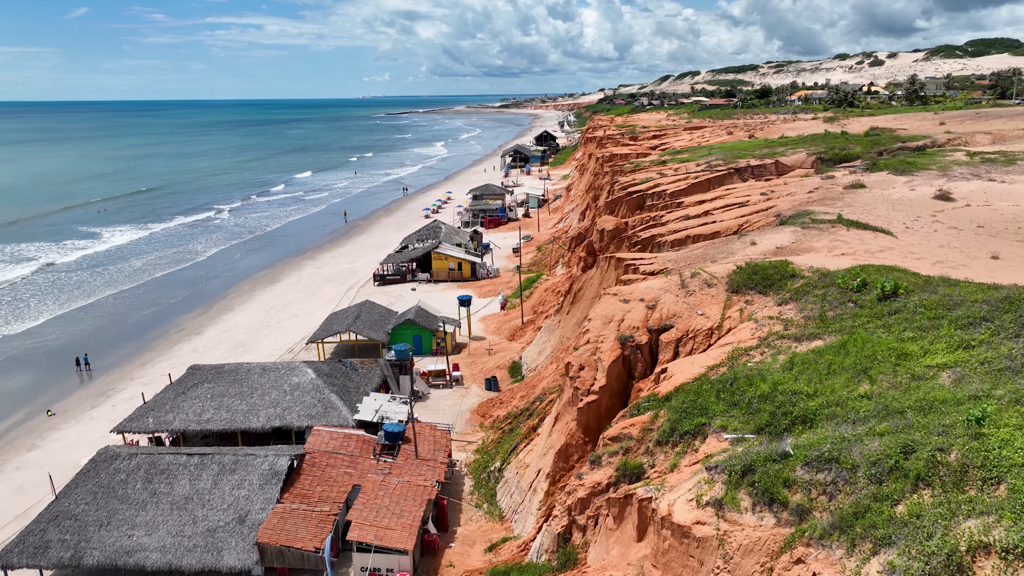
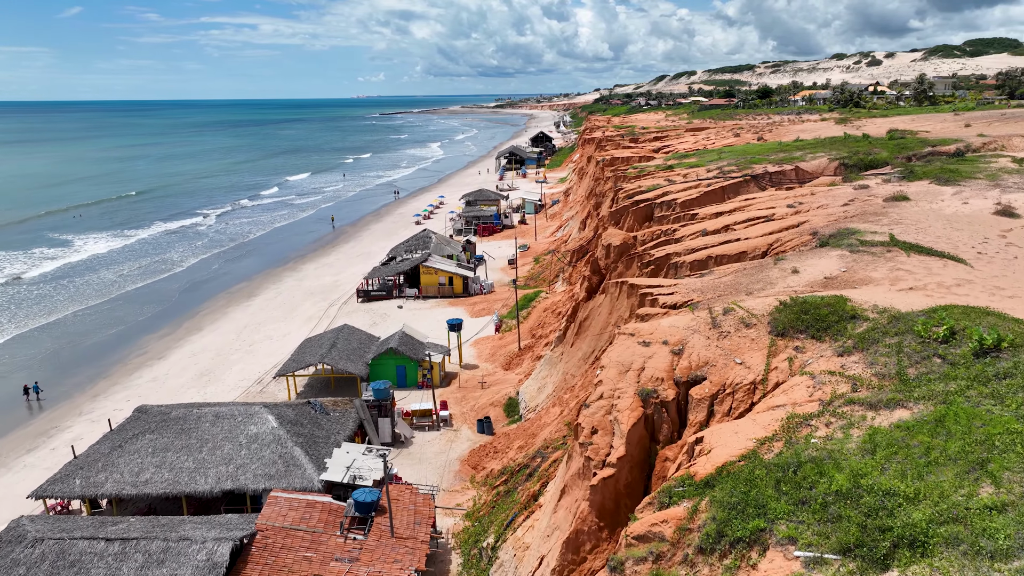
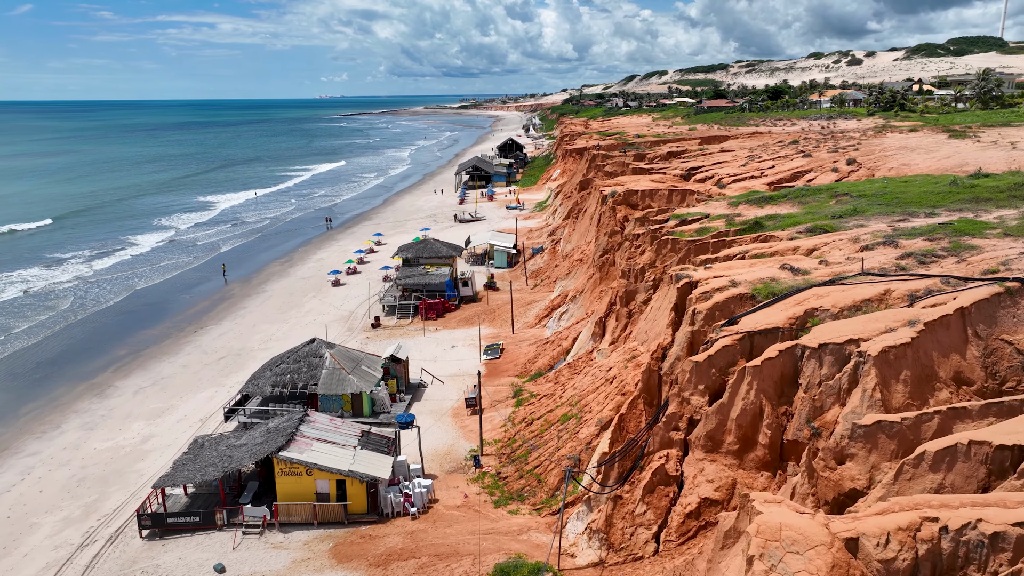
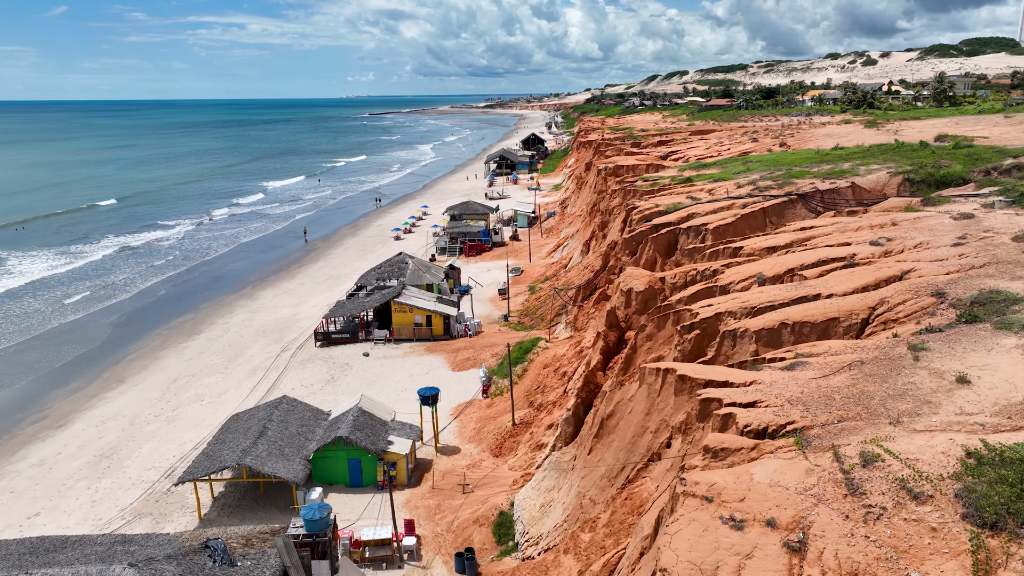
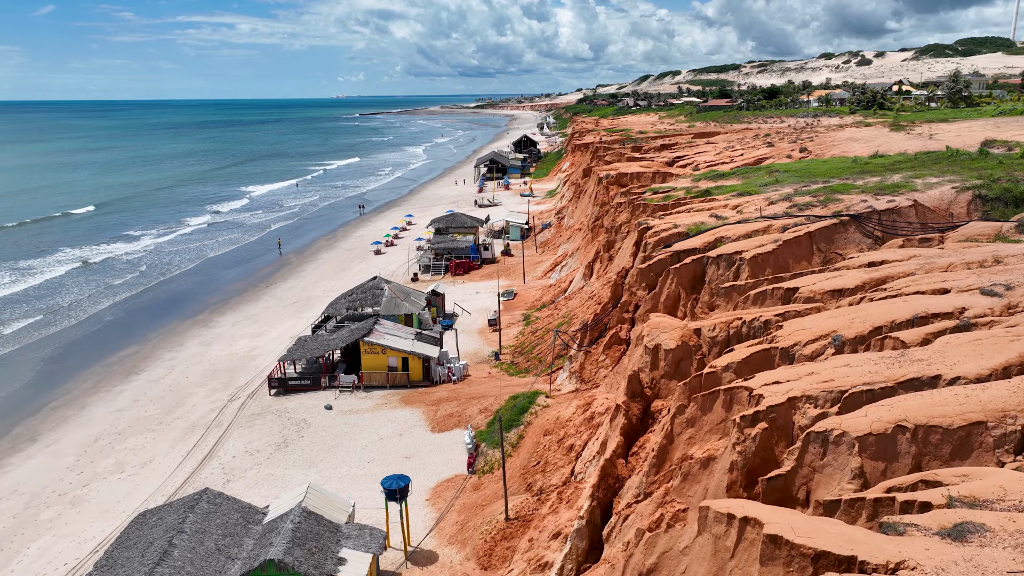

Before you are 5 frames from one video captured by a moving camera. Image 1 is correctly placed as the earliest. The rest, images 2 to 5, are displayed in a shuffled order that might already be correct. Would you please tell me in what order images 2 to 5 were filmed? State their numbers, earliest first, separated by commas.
2, 4, 5, 3
